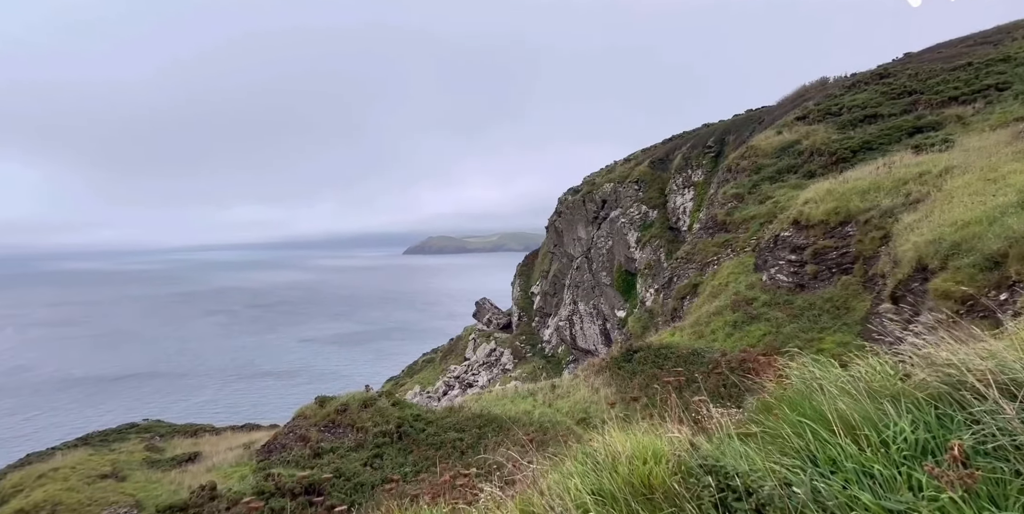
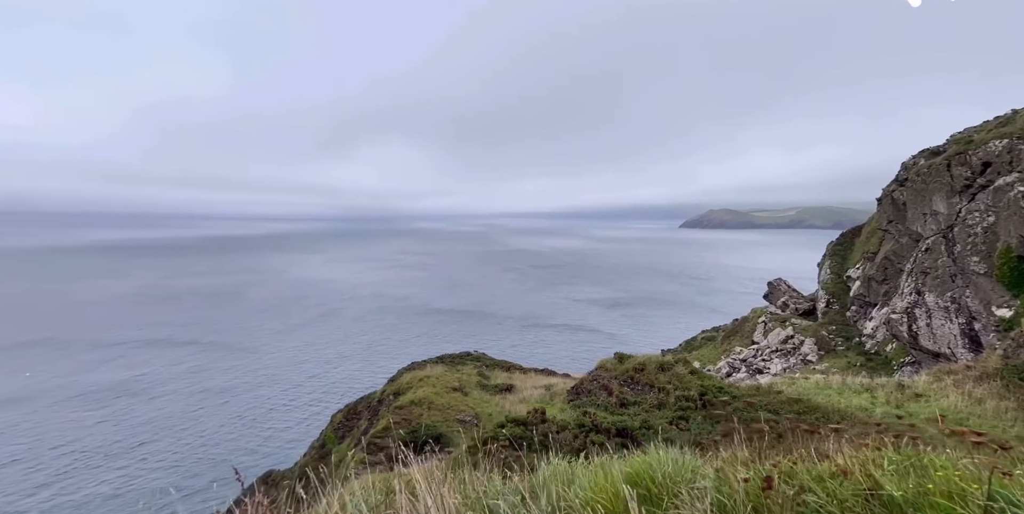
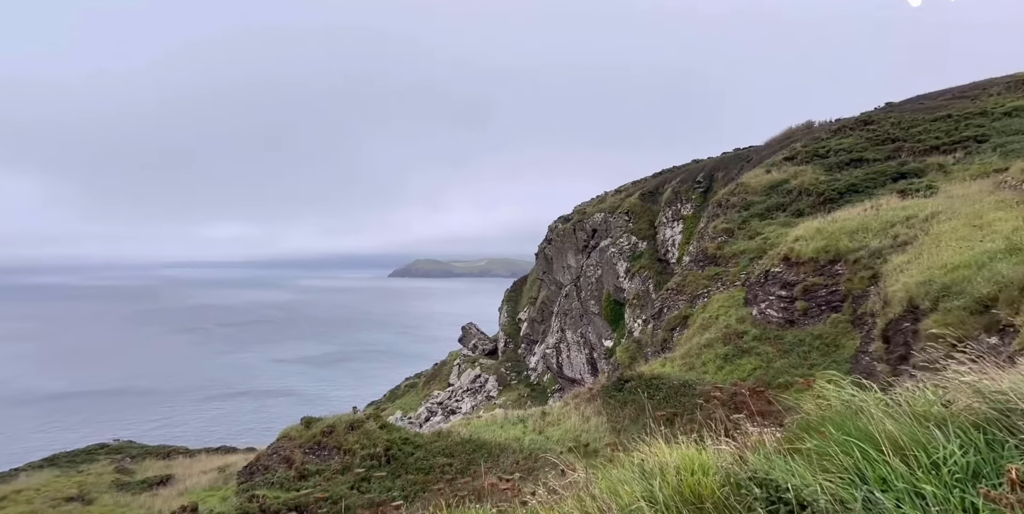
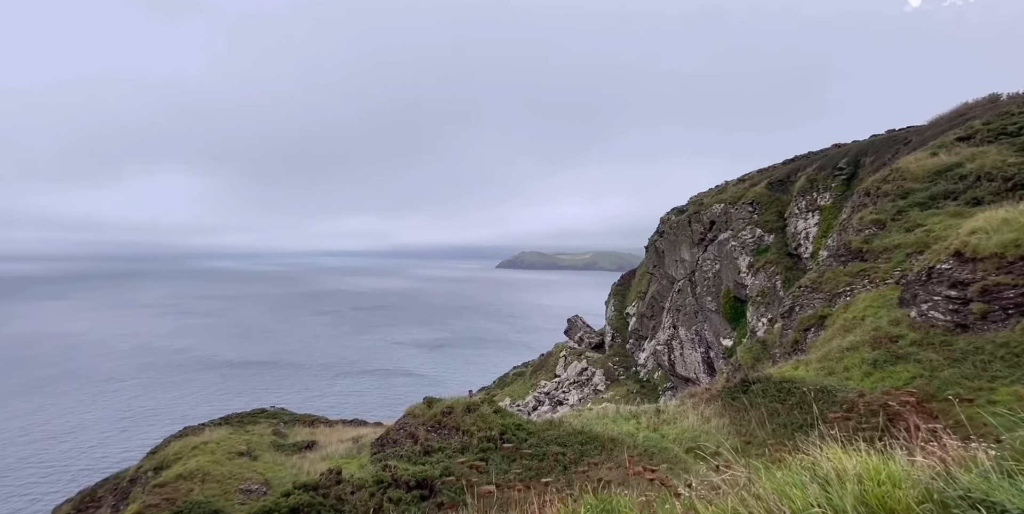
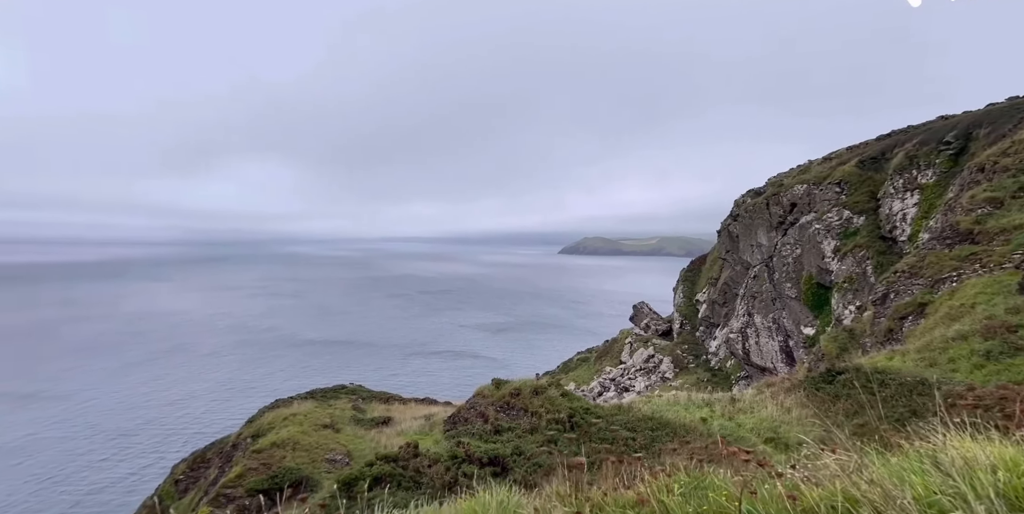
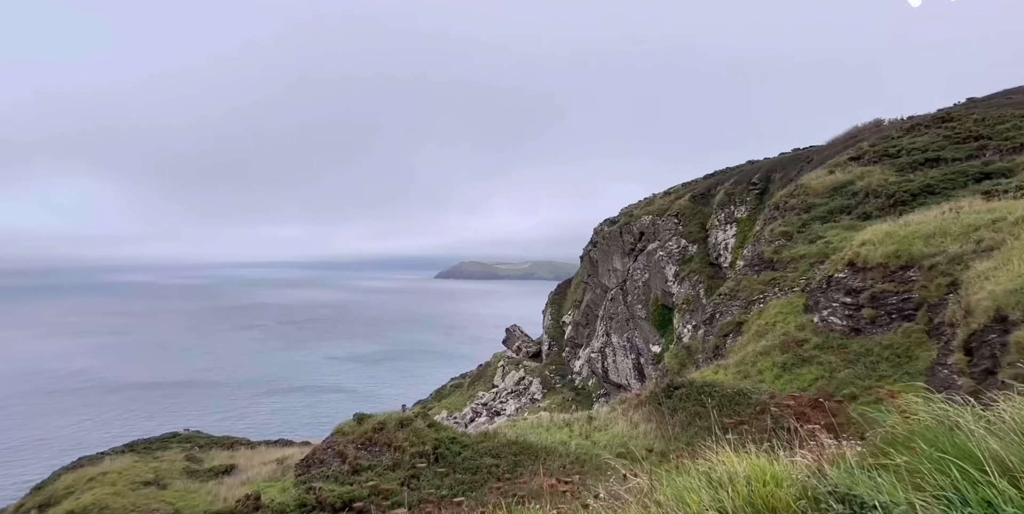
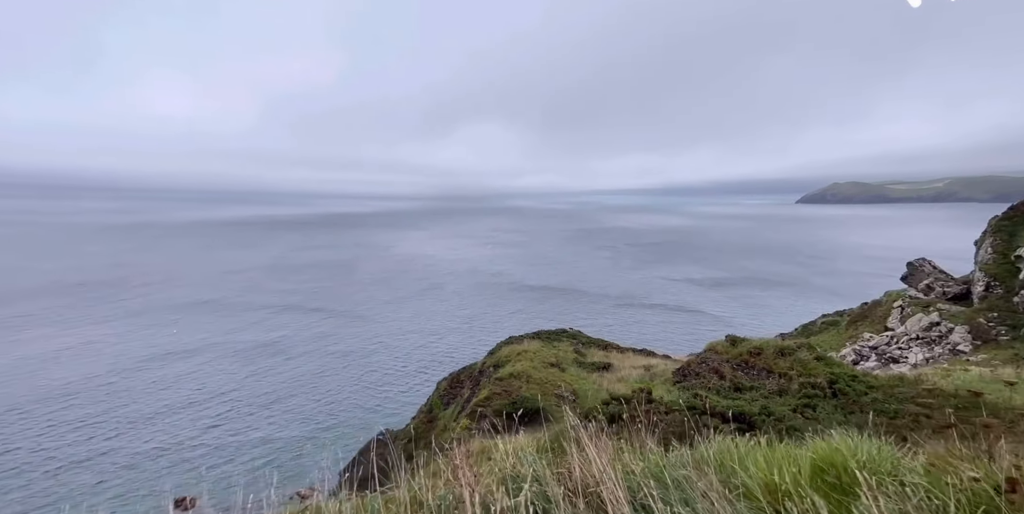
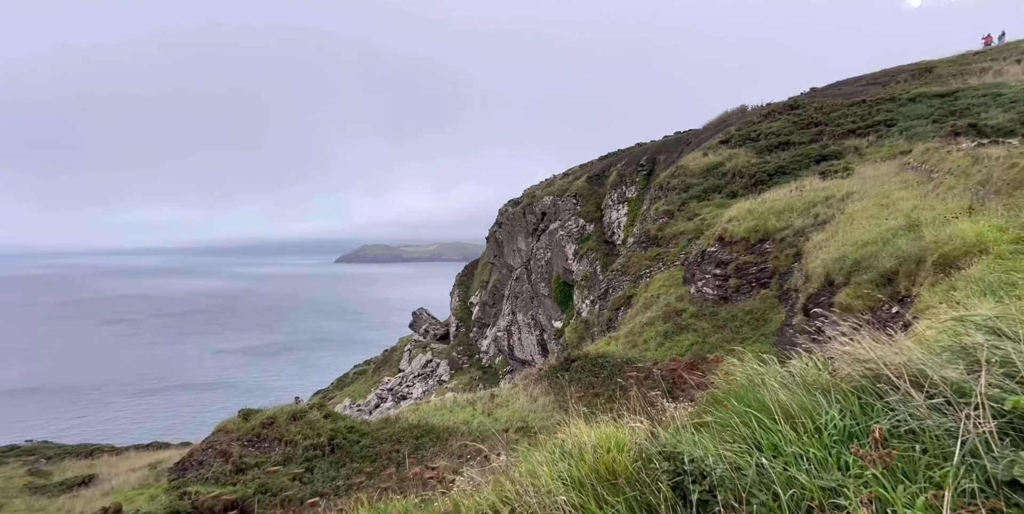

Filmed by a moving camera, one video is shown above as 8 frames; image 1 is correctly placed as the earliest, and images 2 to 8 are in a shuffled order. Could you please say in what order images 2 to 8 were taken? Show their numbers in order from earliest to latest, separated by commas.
8, 3, 6, 4, 5, 2, 7
